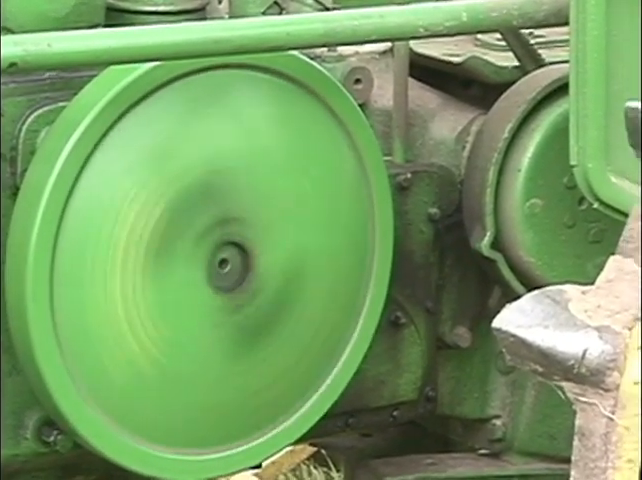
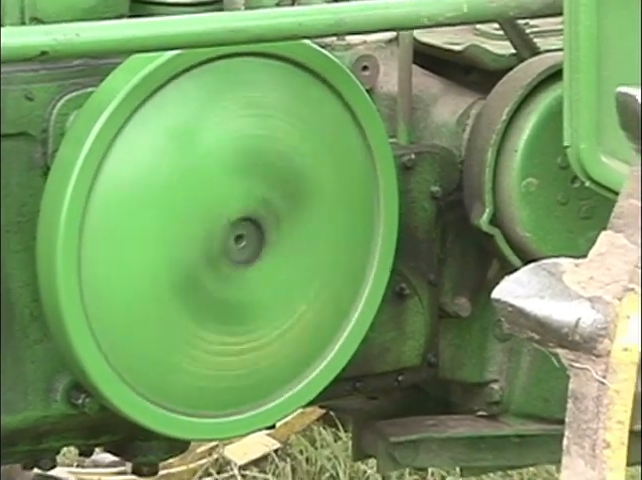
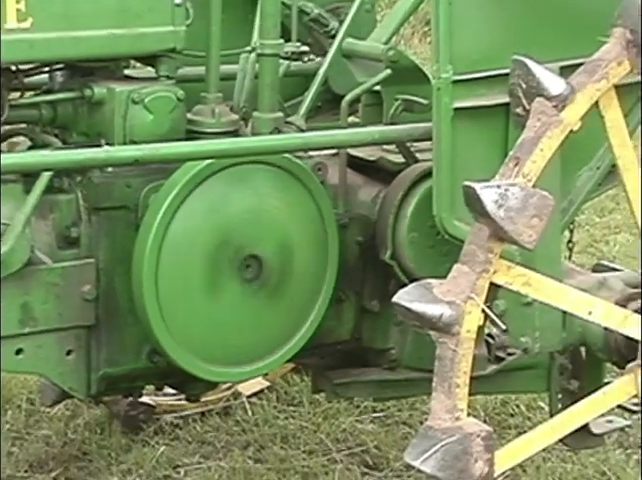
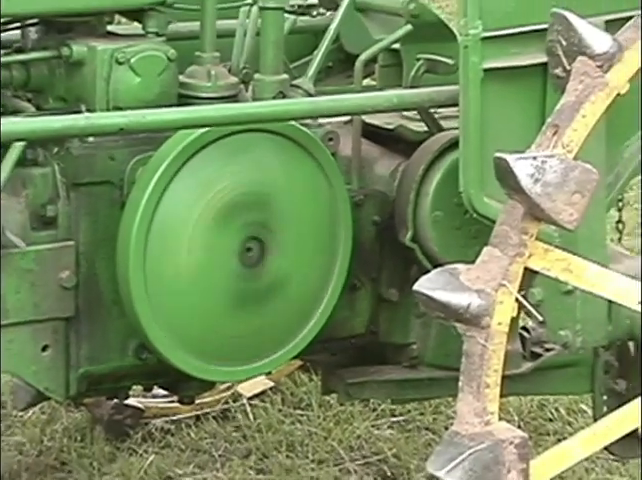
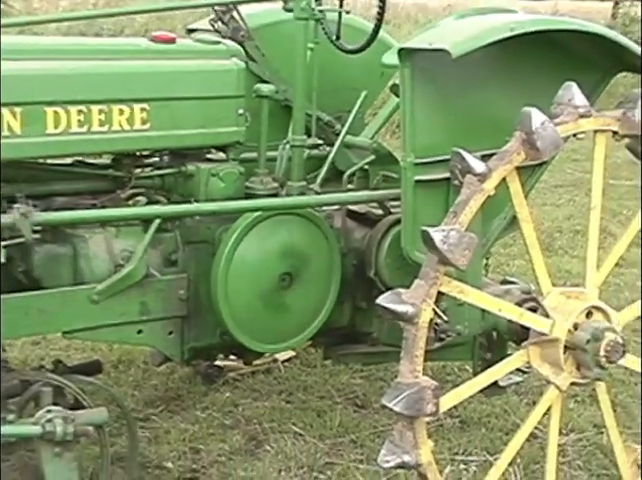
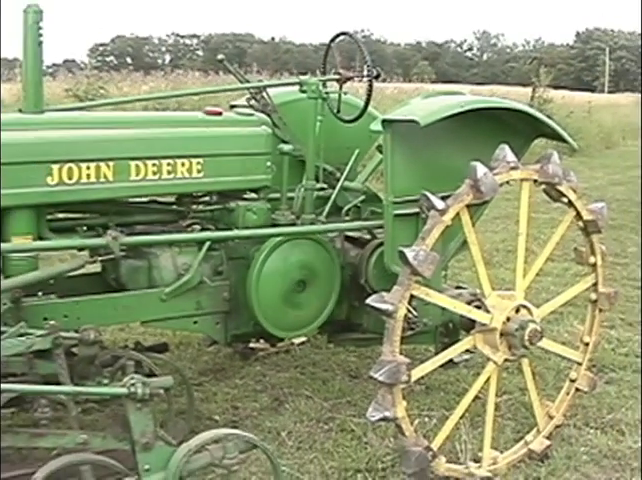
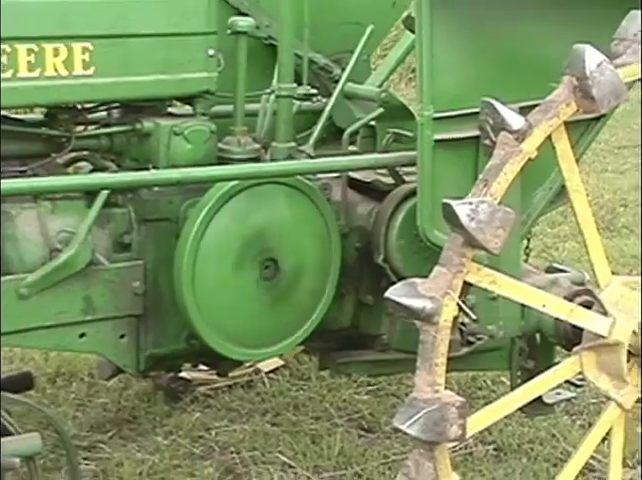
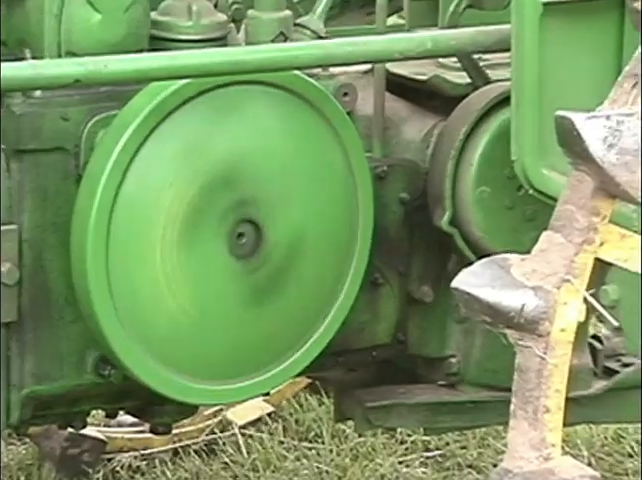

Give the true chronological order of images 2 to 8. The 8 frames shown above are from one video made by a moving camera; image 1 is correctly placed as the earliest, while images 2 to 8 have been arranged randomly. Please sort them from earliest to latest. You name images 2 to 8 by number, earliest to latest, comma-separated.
2, 8, 4, 3, 7, 5, 6
